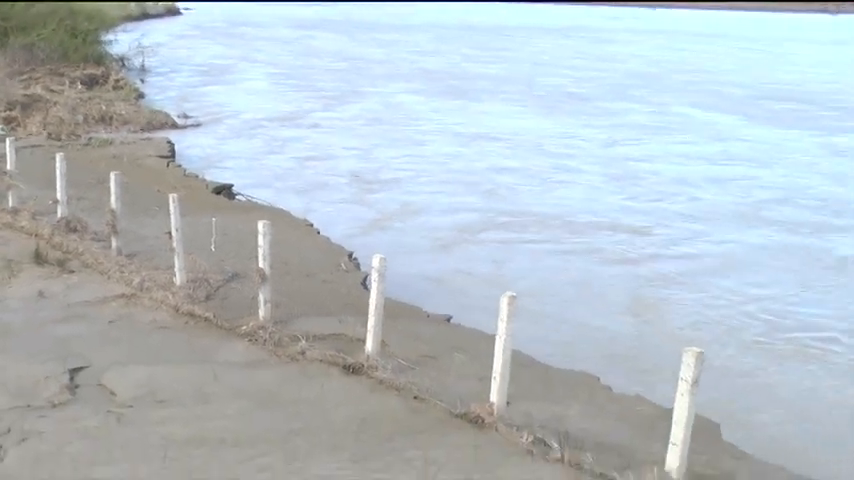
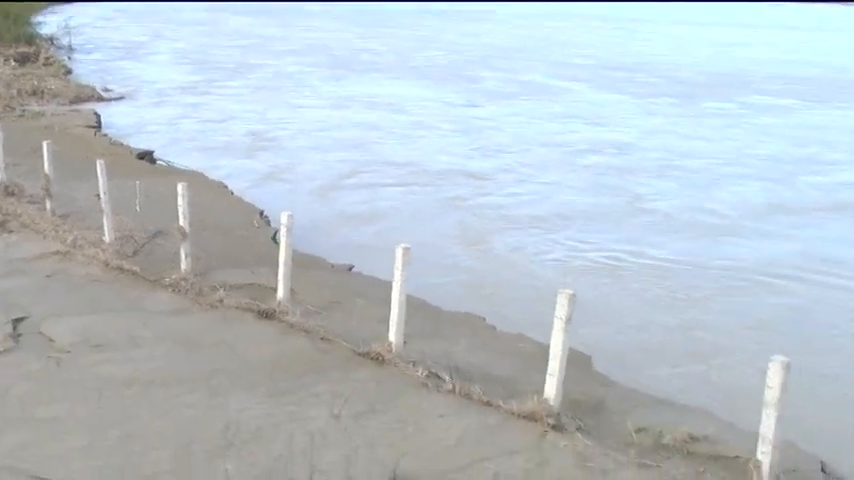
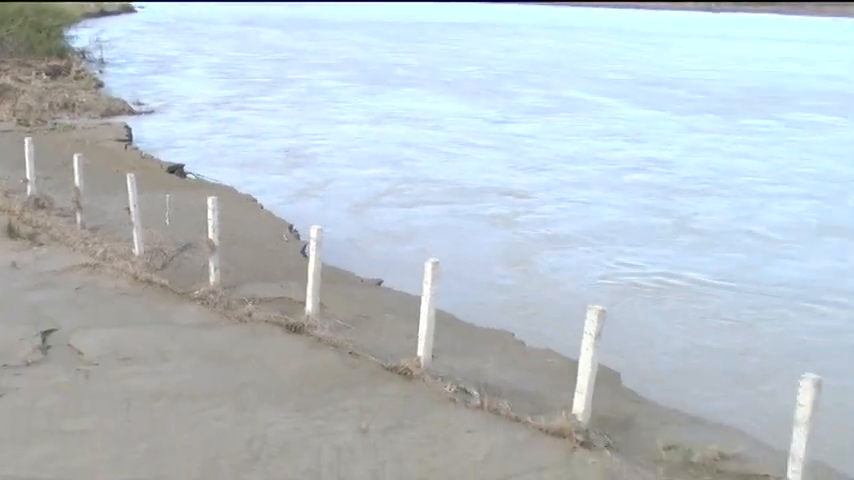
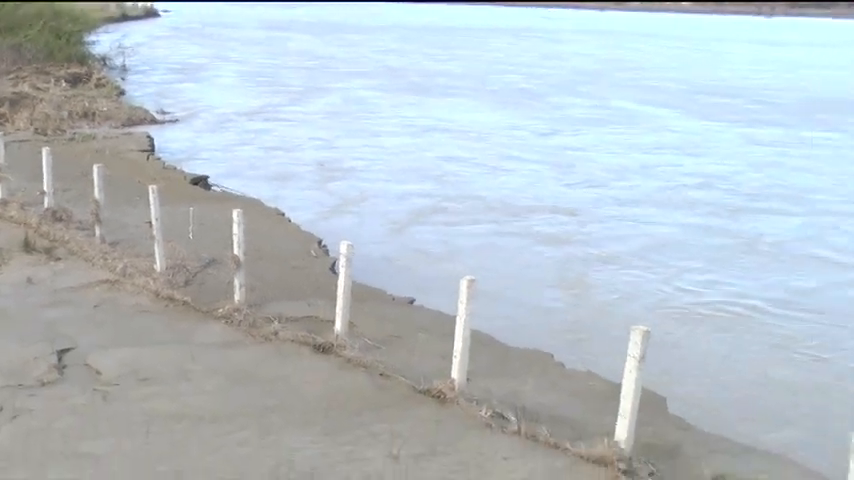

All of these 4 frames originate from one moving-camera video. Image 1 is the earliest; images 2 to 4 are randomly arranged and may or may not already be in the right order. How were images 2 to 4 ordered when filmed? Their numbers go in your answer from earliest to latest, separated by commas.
4, 3, 2
